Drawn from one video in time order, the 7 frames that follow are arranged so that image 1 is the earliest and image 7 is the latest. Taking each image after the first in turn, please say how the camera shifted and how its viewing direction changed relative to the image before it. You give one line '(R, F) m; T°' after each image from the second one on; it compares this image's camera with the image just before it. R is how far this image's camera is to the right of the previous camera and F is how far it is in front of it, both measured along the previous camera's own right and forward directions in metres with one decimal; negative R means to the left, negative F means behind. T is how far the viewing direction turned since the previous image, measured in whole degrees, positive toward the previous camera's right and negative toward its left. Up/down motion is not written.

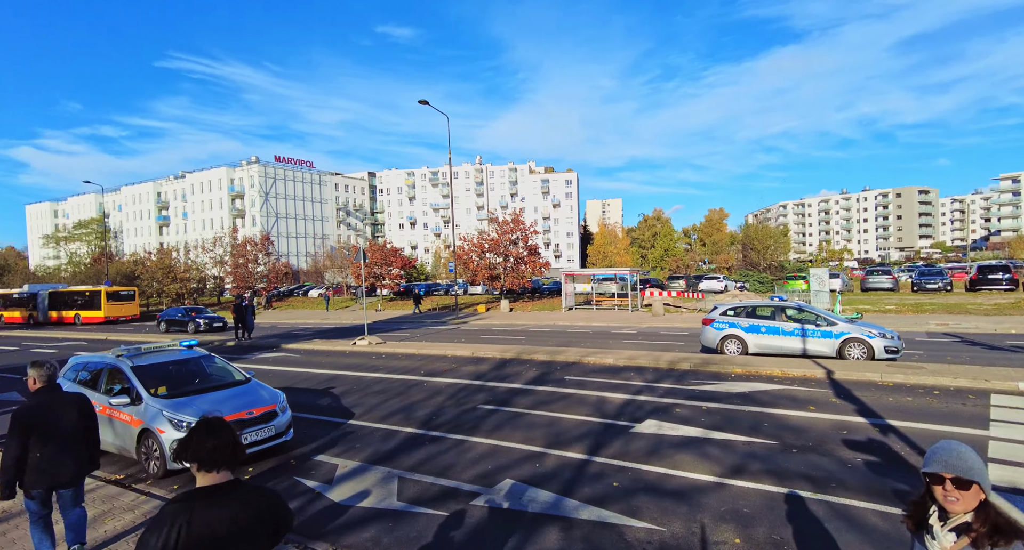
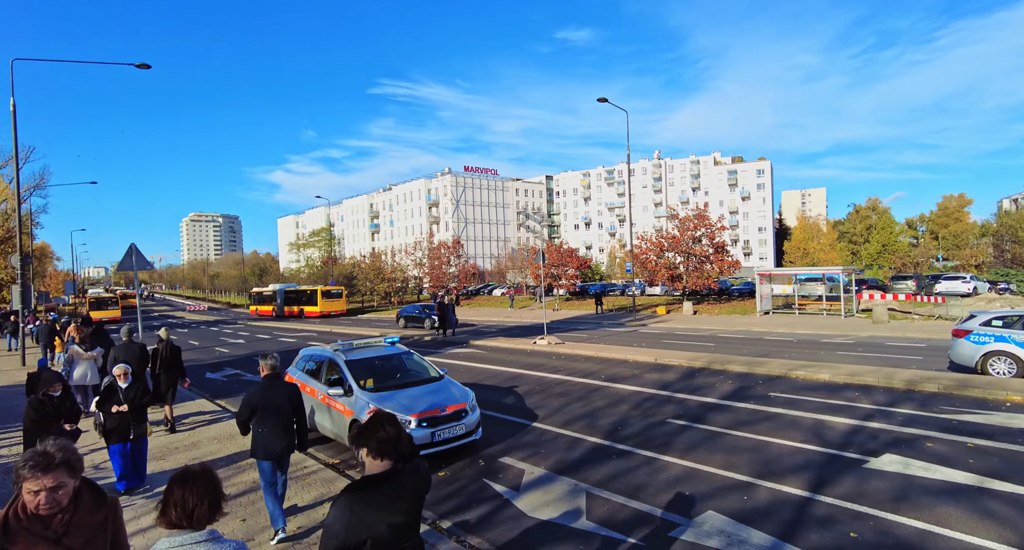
(-0.1, +0.3) m; -16°
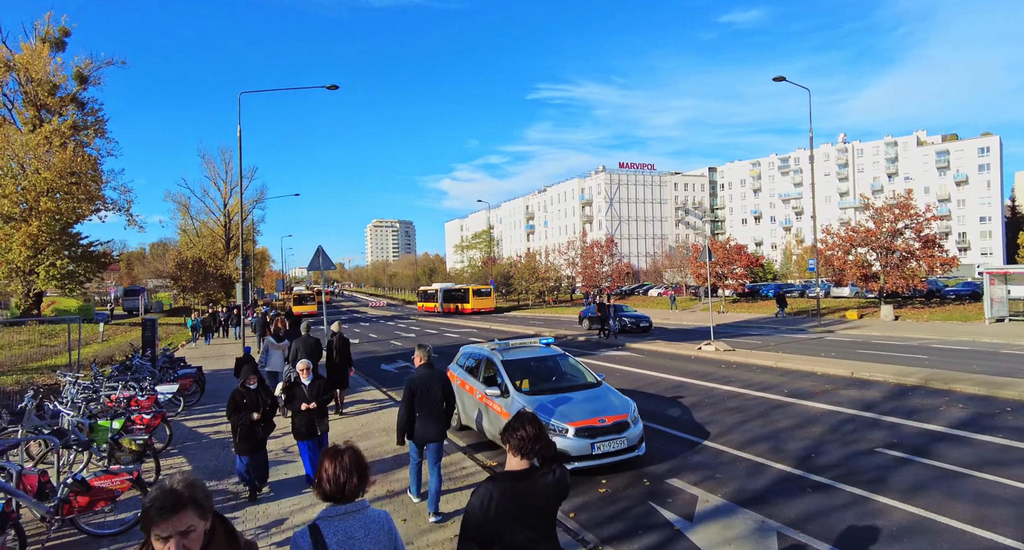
(-0.1, +0.4) m; -14°
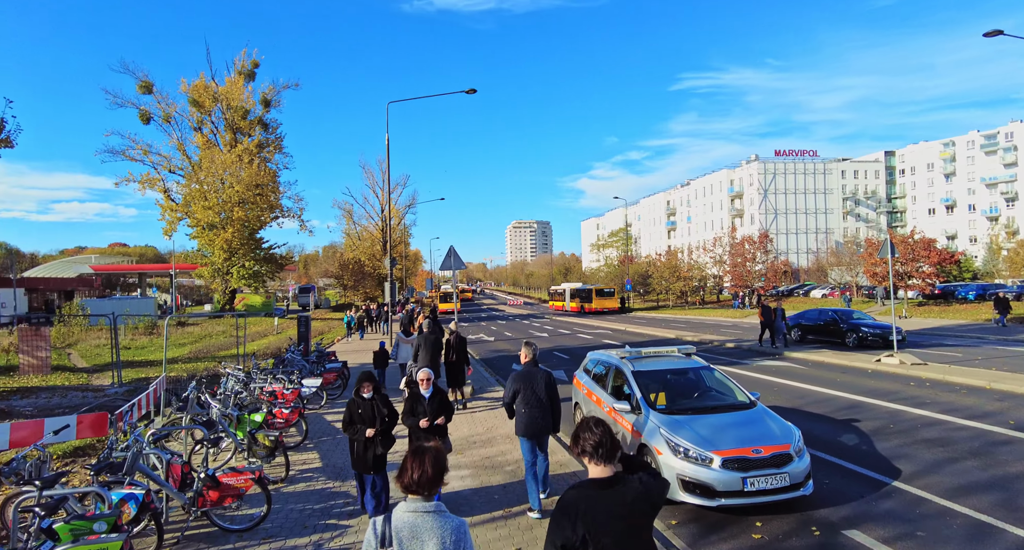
(+0.1, +0.9) m; -13°
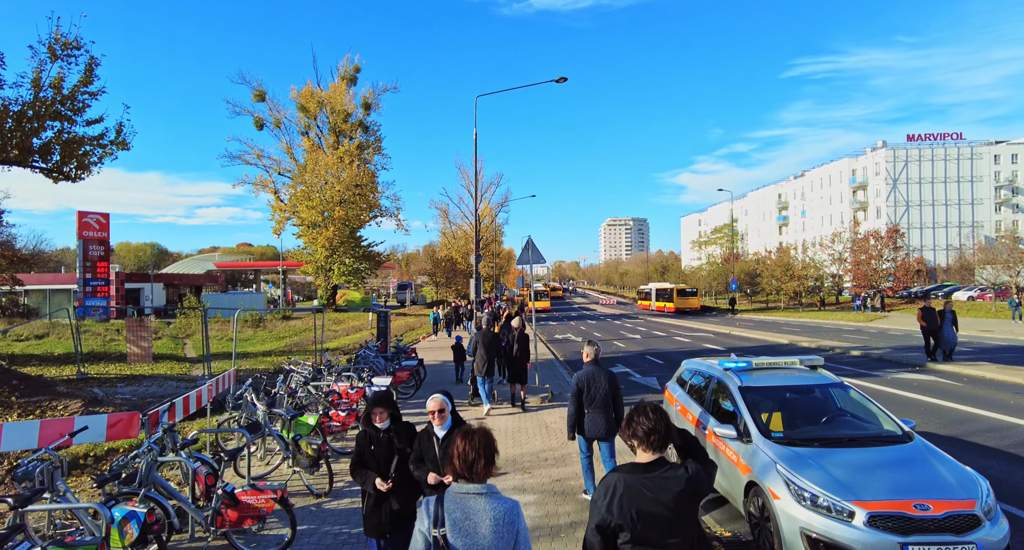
(+0.3, +1.6) m; -9°
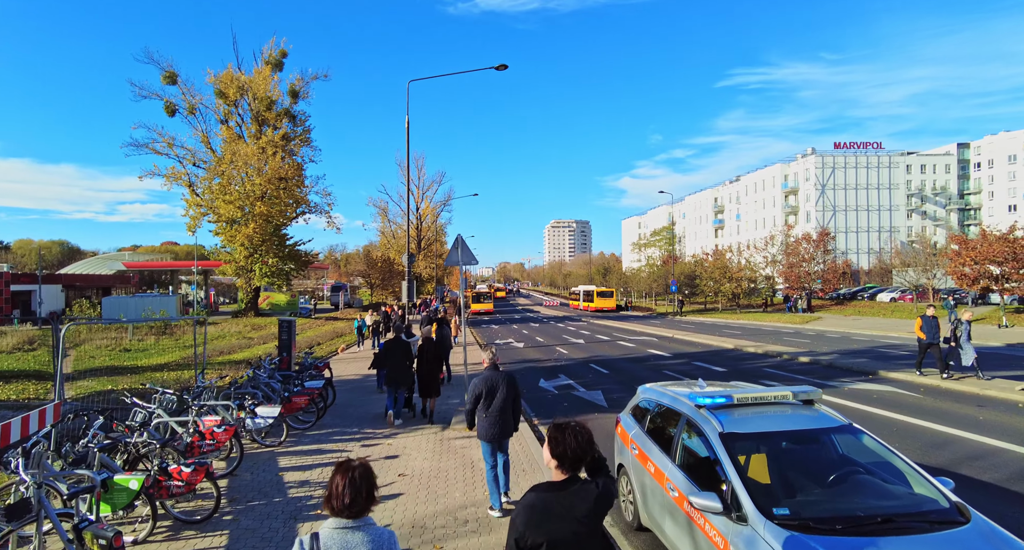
(+0.5, +2.5) m; +5°
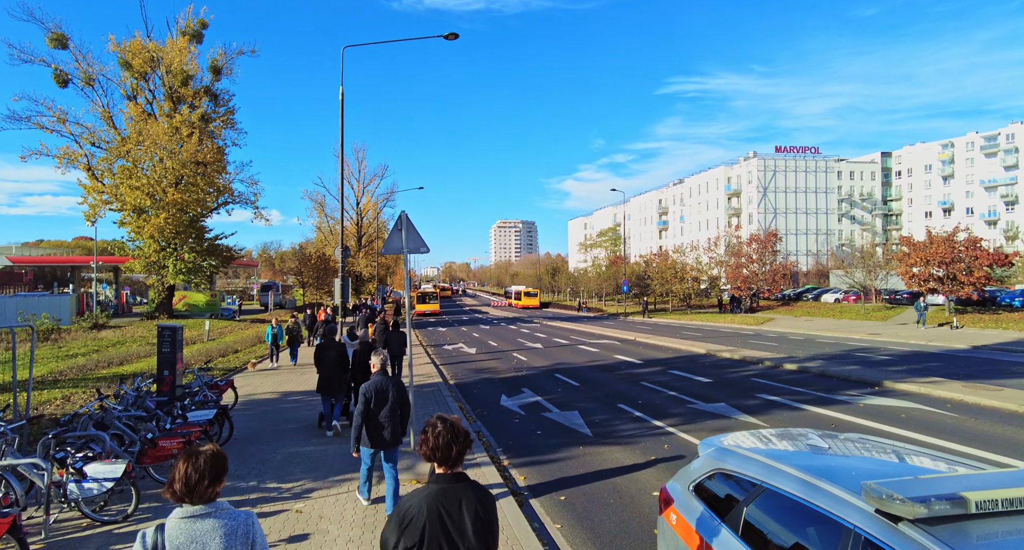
(-0.3, +3.9) m; +5°
